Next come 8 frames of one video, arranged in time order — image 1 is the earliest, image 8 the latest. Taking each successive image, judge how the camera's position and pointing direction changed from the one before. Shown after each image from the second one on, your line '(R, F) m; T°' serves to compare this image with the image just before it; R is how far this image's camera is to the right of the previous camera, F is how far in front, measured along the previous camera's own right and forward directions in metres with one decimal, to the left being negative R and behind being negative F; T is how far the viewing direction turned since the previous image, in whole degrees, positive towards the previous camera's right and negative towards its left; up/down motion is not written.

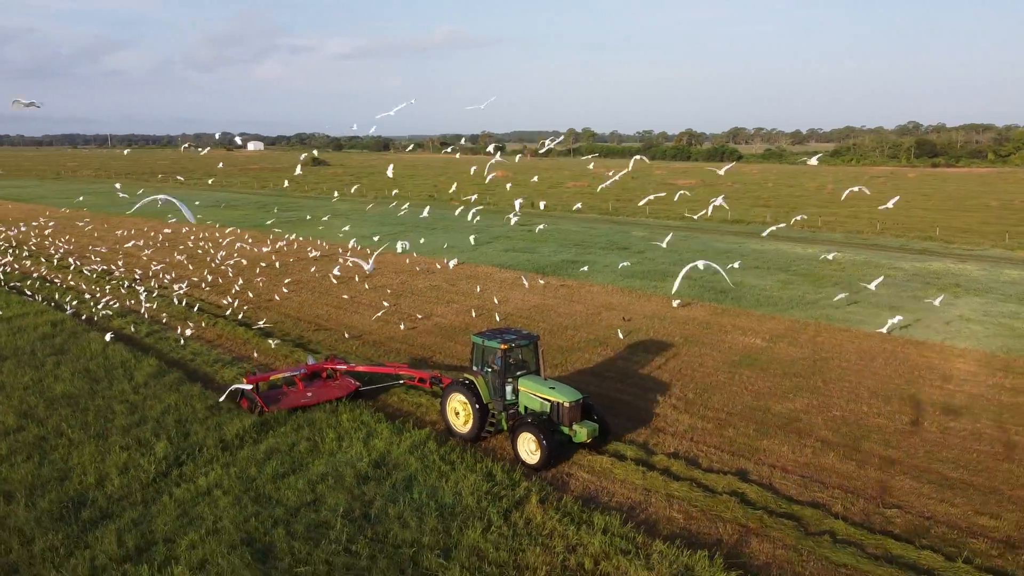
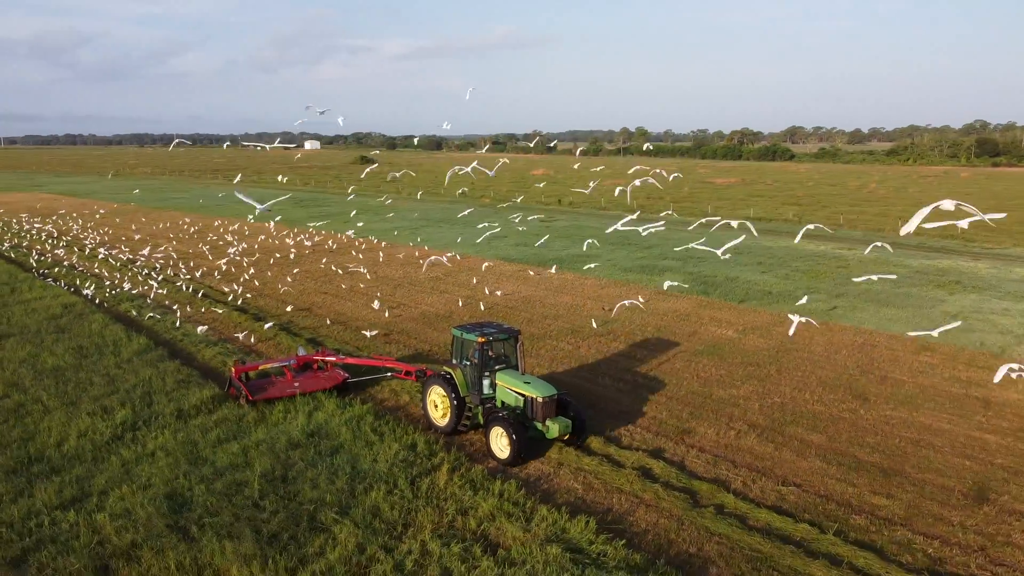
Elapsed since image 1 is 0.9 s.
(+1.4, -0.4) m; -4°
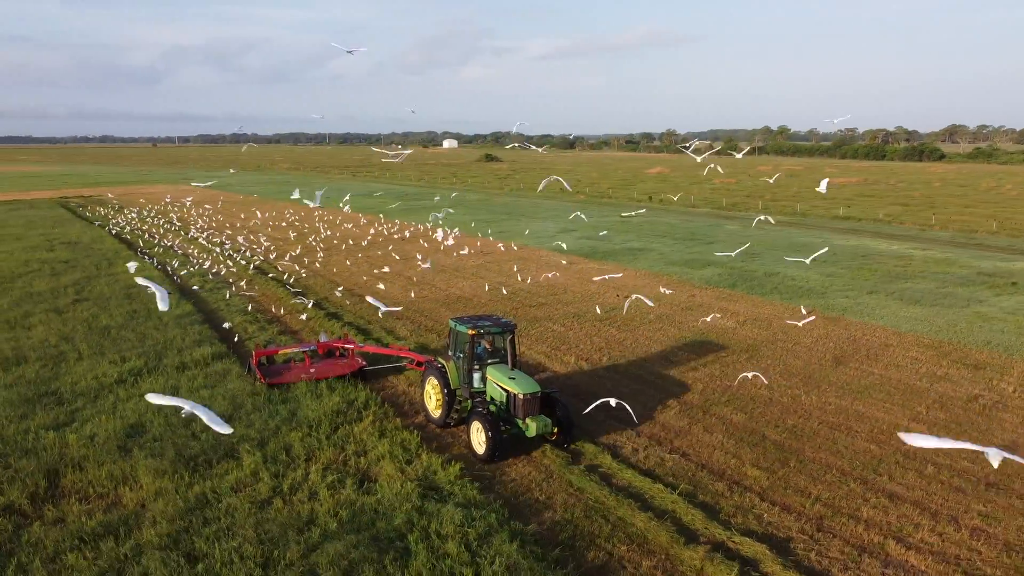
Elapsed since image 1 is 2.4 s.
(+2.5, -0.7) m; -10°
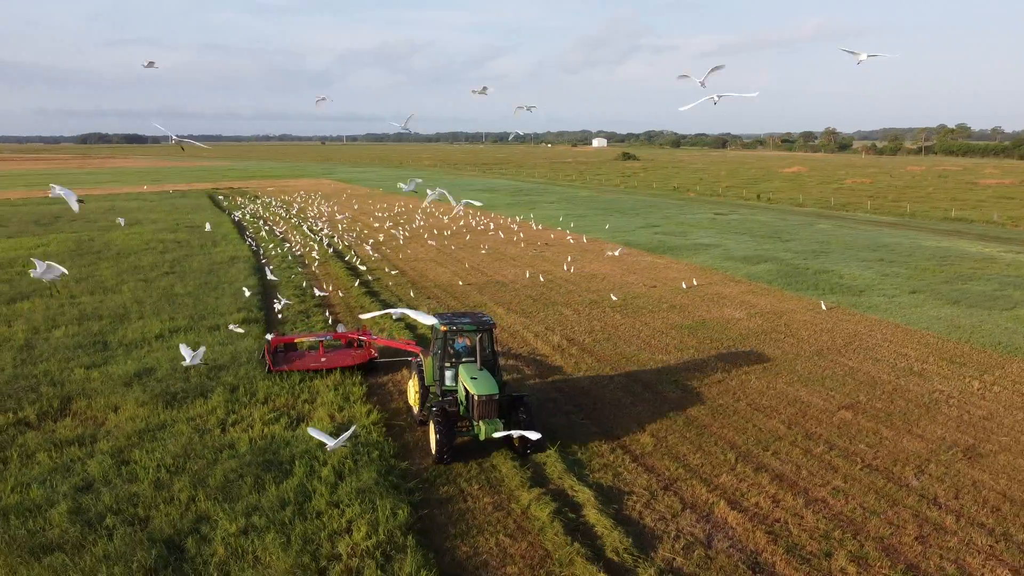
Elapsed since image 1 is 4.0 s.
(+2.6, -0.8) m; -11°
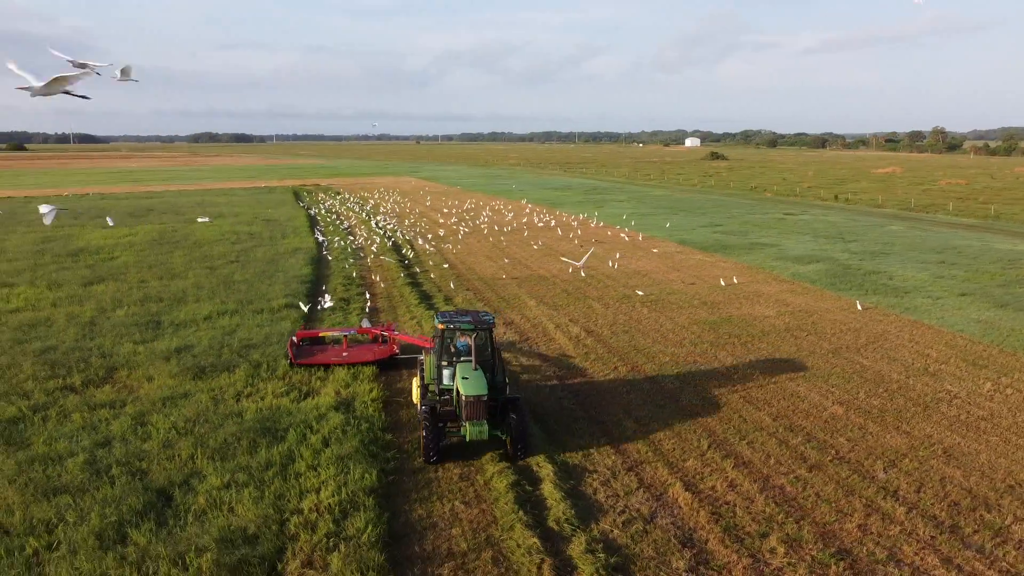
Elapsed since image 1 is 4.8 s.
(+1.2, -0.4) m; -6°
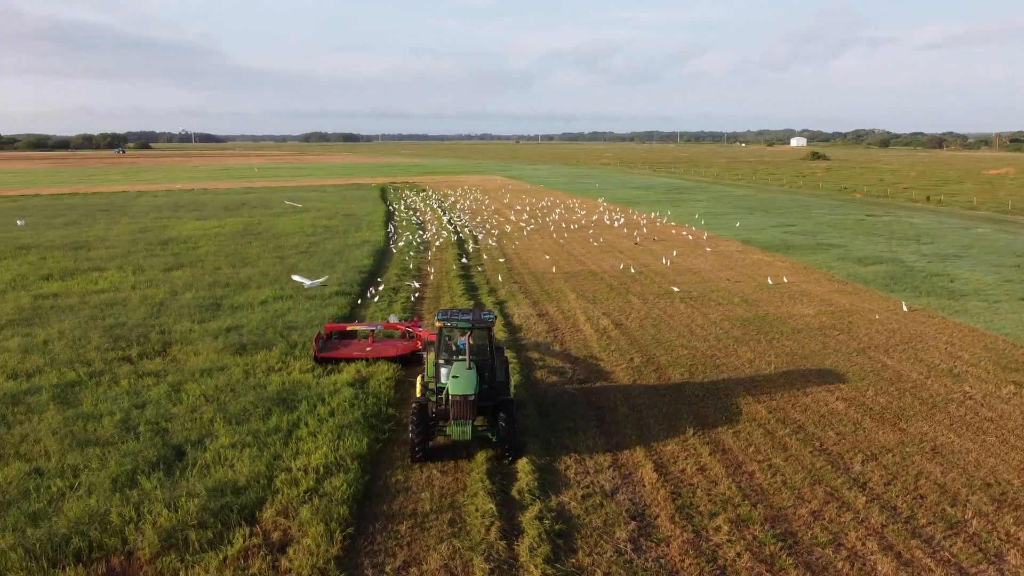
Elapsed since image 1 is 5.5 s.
(+1.2, -0.4) m; -7°
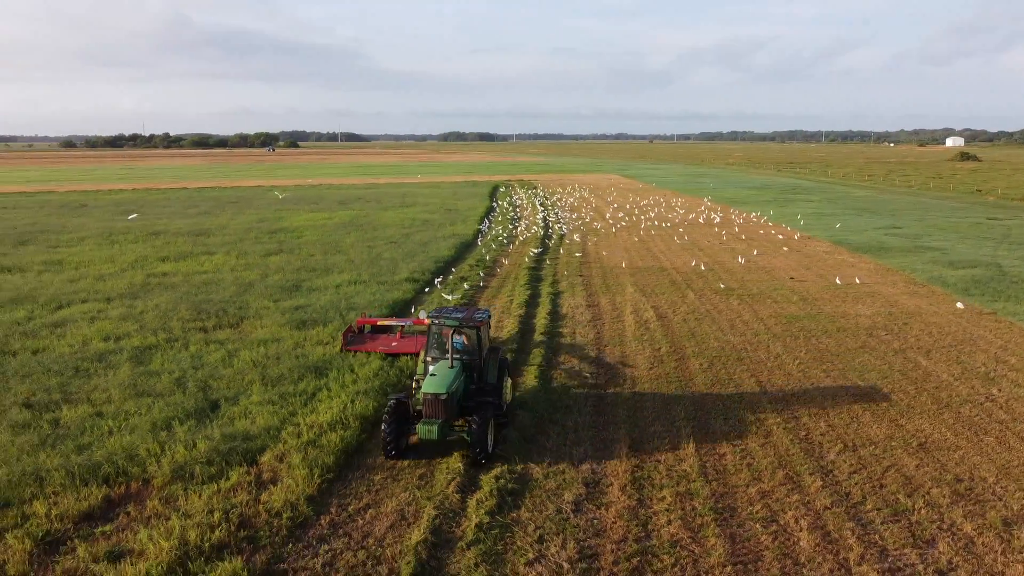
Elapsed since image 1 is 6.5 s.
(+1.5, -0.6) m; -9°
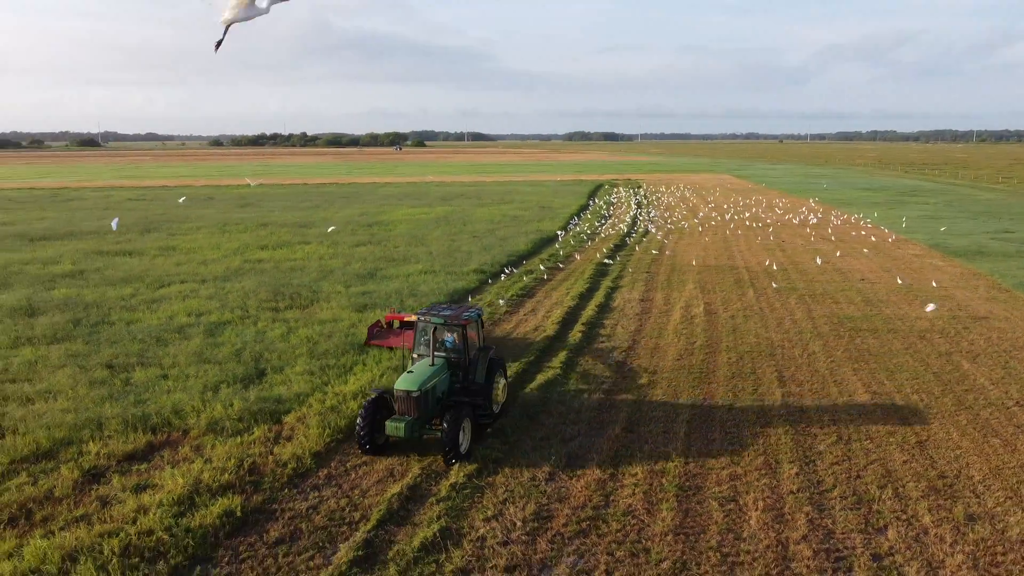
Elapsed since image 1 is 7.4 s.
(+1.3, -0.5) m; -9°
